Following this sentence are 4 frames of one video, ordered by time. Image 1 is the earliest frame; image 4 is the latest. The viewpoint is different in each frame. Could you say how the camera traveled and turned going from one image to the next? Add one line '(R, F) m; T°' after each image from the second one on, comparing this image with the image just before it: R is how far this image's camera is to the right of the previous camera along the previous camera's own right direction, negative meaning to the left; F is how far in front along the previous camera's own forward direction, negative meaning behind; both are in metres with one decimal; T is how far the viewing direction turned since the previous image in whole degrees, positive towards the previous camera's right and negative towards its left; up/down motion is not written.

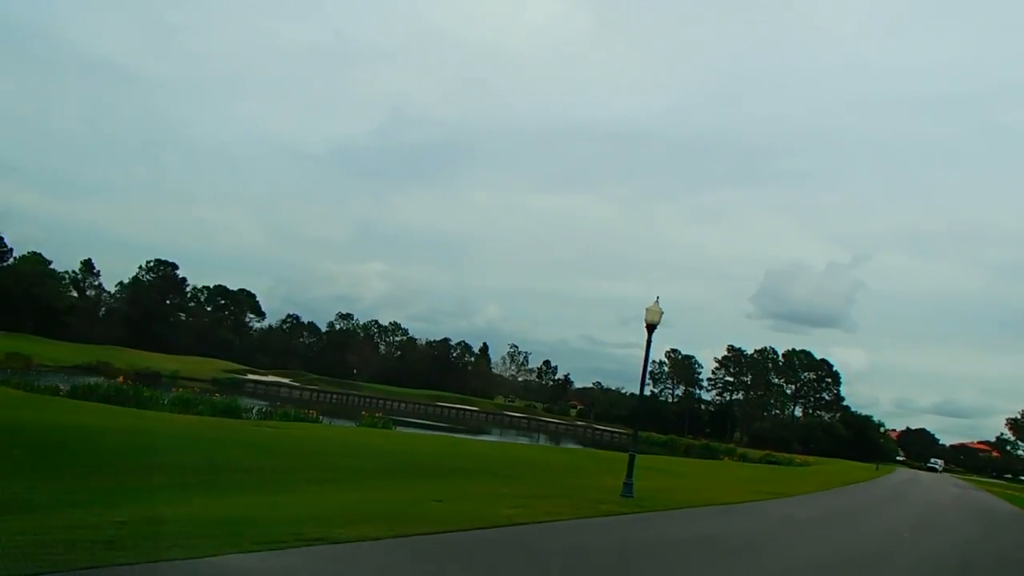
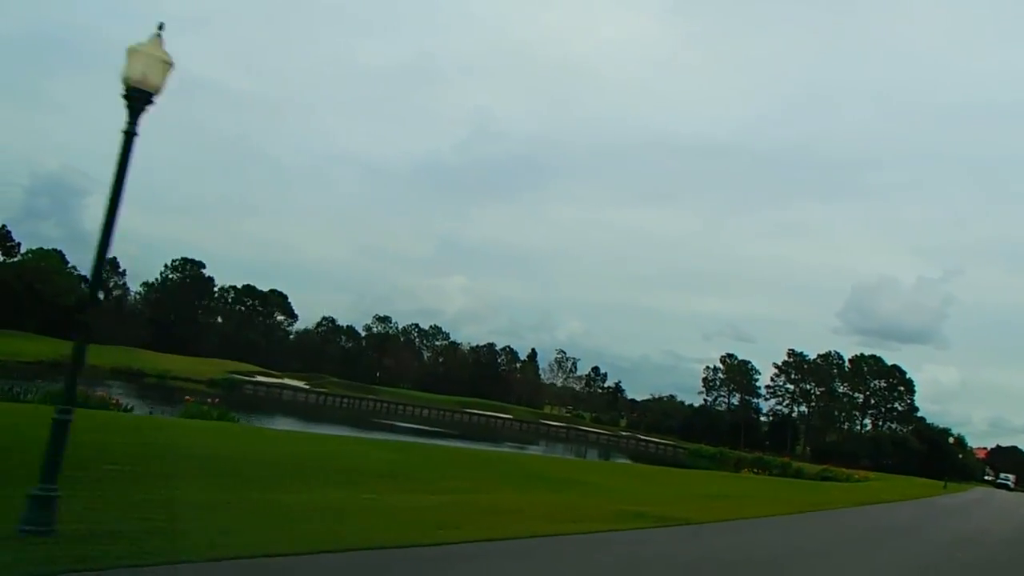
(+3.5, +8.0) m; -4°
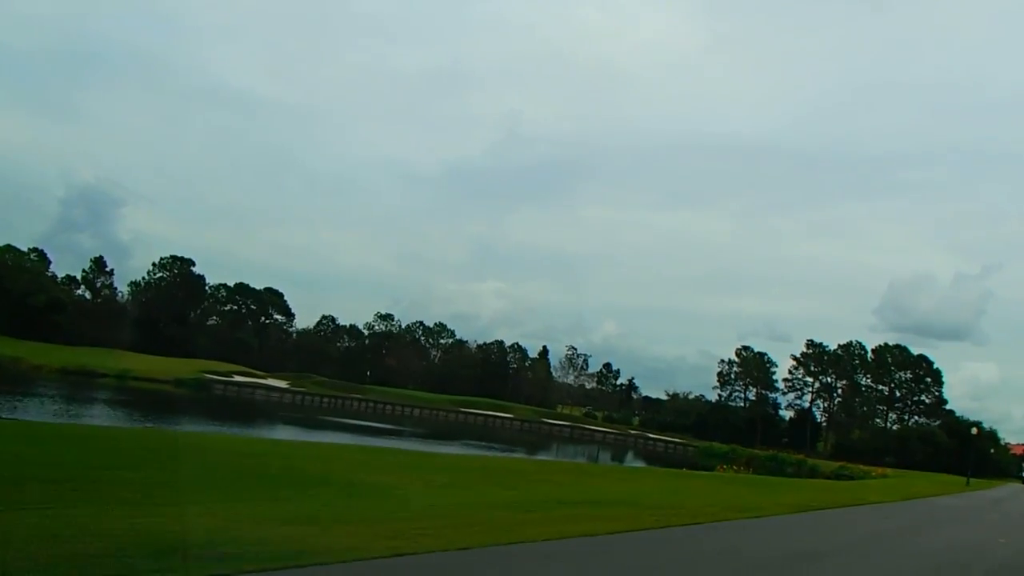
(+2.6, +5.4) m; -2°
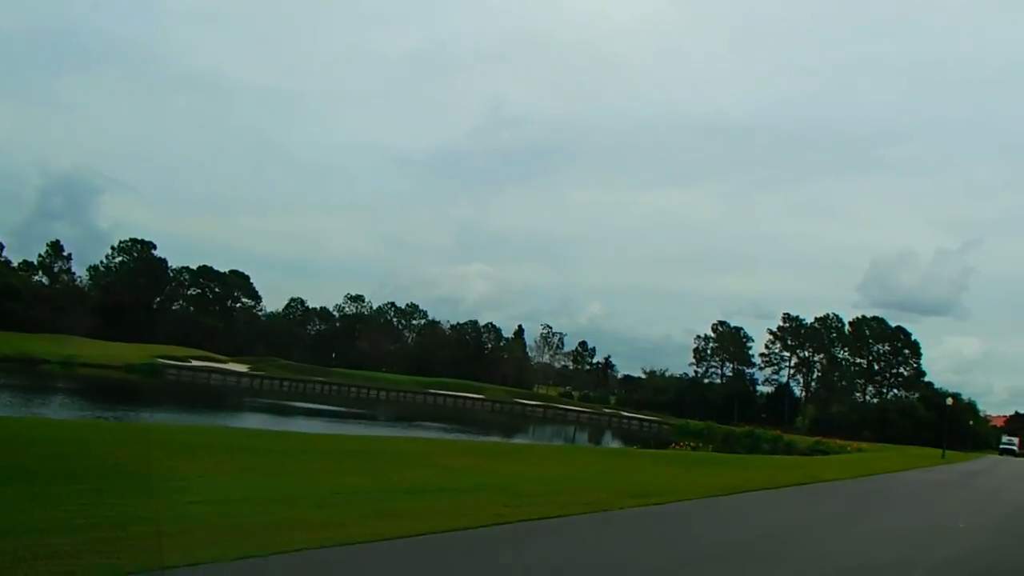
(+1.1, +2.4) m; +1°
